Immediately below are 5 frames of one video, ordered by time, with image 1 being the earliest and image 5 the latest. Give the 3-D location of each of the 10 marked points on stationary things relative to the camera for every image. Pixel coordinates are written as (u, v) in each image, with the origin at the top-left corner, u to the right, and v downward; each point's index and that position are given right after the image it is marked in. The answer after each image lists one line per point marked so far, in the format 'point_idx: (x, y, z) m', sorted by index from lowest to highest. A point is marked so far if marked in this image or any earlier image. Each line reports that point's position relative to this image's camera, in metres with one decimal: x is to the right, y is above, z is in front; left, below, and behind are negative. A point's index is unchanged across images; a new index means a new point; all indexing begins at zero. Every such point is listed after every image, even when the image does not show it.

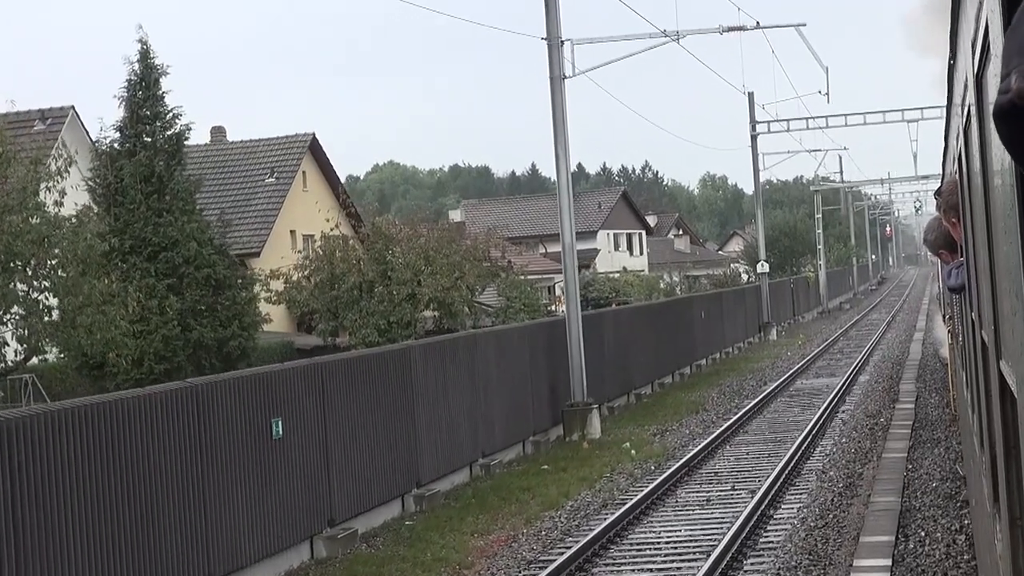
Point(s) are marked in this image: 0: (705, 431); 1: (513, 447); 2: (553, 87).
0: (+2.9, -2.1, +18.5) m
1: (0.0, -2.2, +17.3) m
2: (+0.6, +3.0, +18.6) m
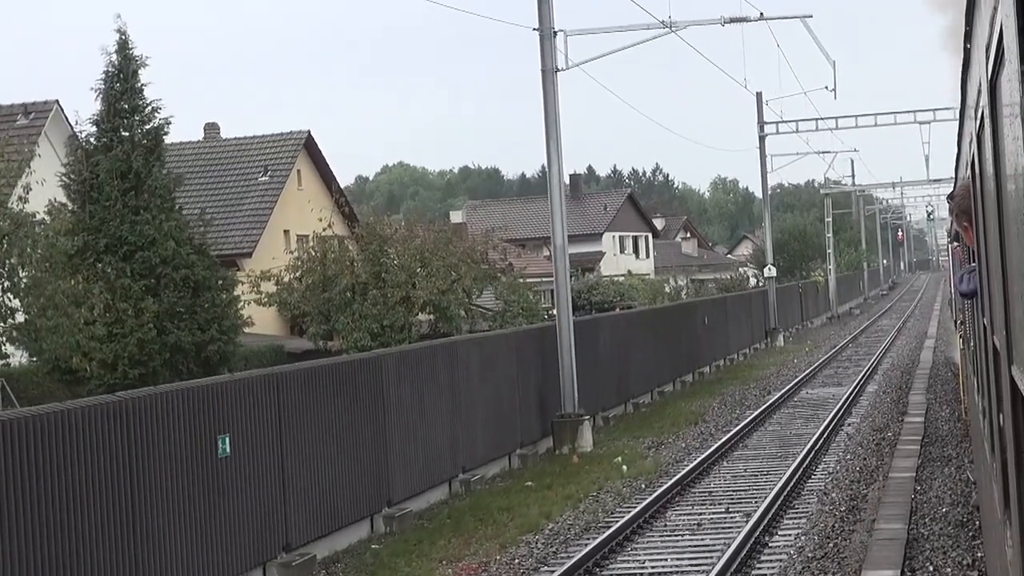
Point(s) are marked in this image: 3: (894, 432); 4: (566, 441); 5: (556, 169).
0: (+2.7, -2.2, +17.5) m
1: (-0.2, -2.3, +16.3) m
2: (+0.5, +3.0, +17.7) m
3: (+5.4, -2.0, +17.5) m
4: (+0.8, -2.2, +17.8) m
5: (+0.6, +1.7, +17.7) m
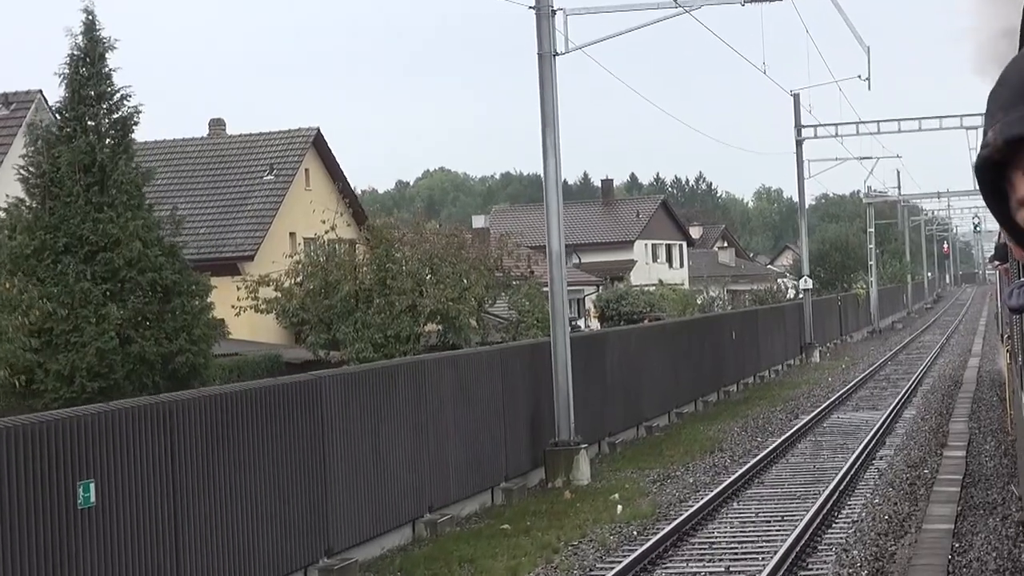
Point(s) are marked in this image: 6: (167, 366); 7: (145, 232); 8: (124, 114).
0: (+2.5, -2.4, +15.5) m
1: (-0.4, -2.4, +14.4) m
2: (+0.4, +2.8, +15.7) m
3: (+5.2, -2.2, +15.3) m
4: (+0.6, -2.4, +15.8) m
5: (+0.5, +1.5, +15.7) m
6: (-5.3, -1.2, +19.2) m
7: (-5.7, +0.9, +19.4) m
8: (-6.2, +2.8, +19.8) m
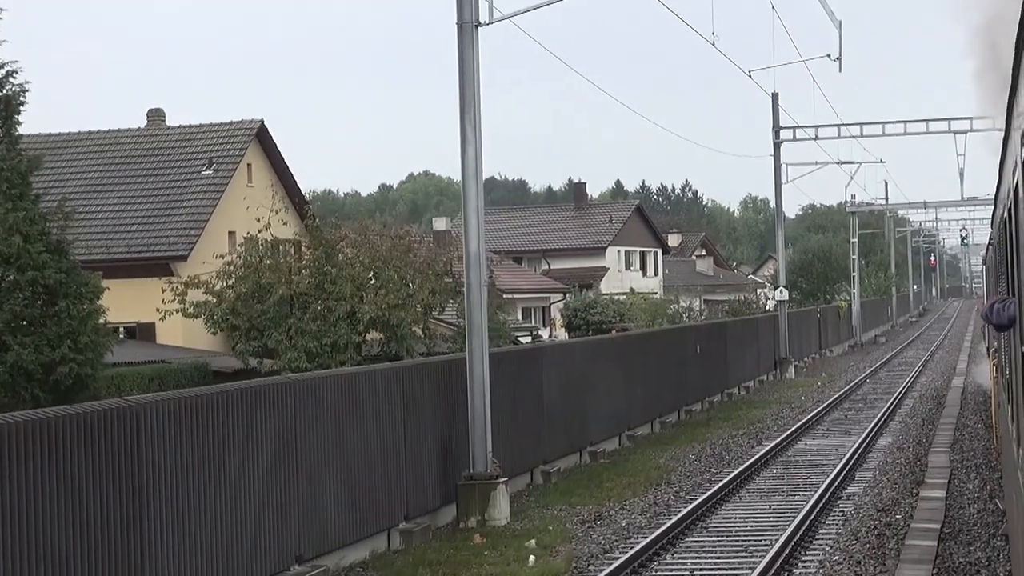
0: (+1.5, -2.5, +13.4) m
1: (-1.4, -2.5, +12.2) m
2: (-0.6, +2.7, +13.6) m
3: (+4.2, -2.4, +13.2) m
4: (-0.4, -2.5, +13.7) m
5: (-0.4, +1.4, +13.6) m
6: (-6.4, -1.2, +17.0) m
7: (-6.7, +0.9, +17.3) m
8: (-7.2, +2.8, +17.7) m
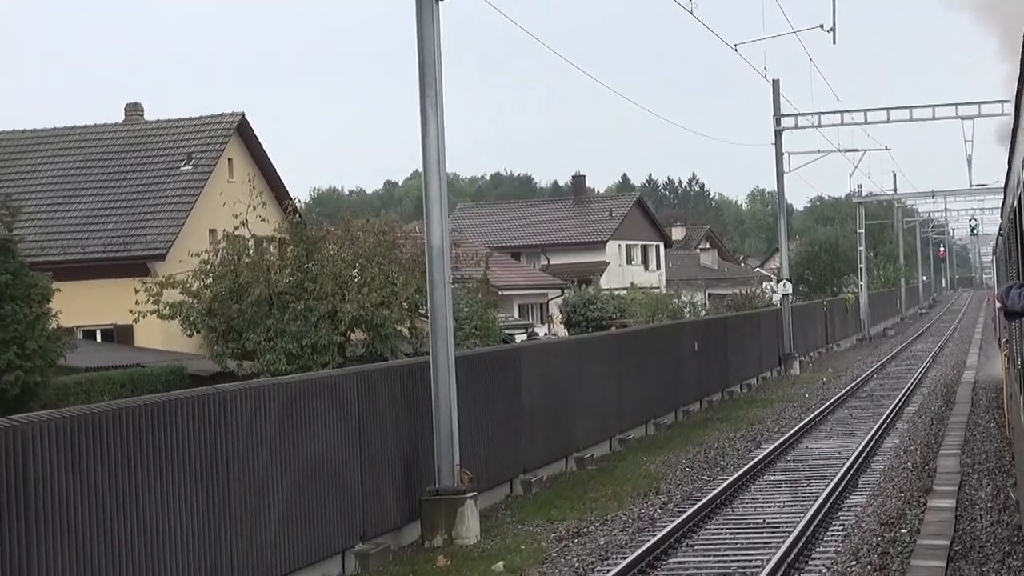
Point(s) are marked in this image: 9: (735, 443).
0: (+1.2, -2.5, +12.2) m
1: (-1.7, -2.5, +11.1) m
2: (-0.9, +2.8, +12.5) m
3: (+3.9, -2.3, +12.1) m
4: (-0.7, -2.4, +12.5) m
5: (-0.8, +1.5, +12.5) m
6: (-6.6, -1.2, +15.9) m
7: (-7.1, +0.8, +16.2) m
8: (-7.5, +2.7, +16.6) m
9: (+3.6, -2.5, +20.0) m
